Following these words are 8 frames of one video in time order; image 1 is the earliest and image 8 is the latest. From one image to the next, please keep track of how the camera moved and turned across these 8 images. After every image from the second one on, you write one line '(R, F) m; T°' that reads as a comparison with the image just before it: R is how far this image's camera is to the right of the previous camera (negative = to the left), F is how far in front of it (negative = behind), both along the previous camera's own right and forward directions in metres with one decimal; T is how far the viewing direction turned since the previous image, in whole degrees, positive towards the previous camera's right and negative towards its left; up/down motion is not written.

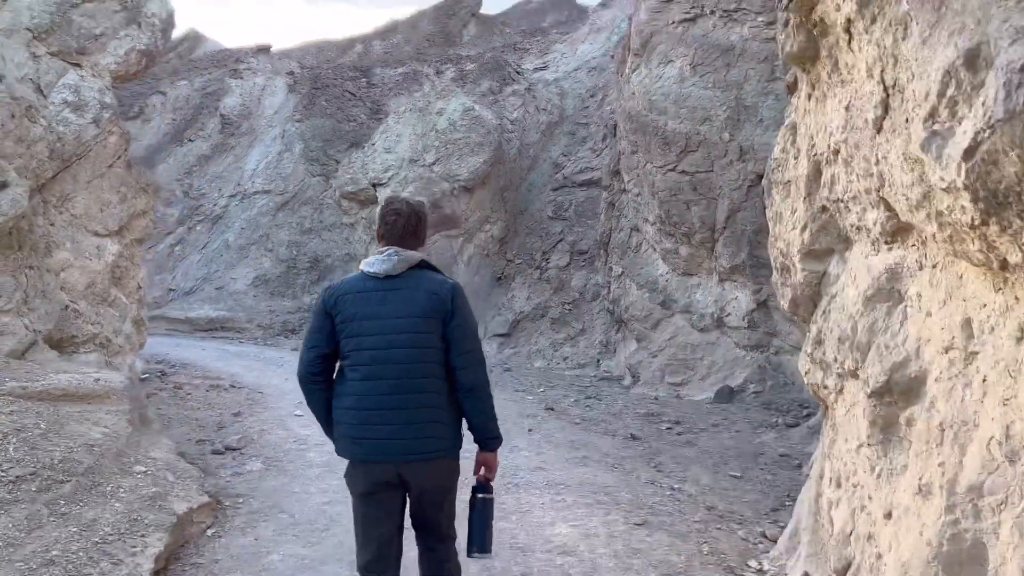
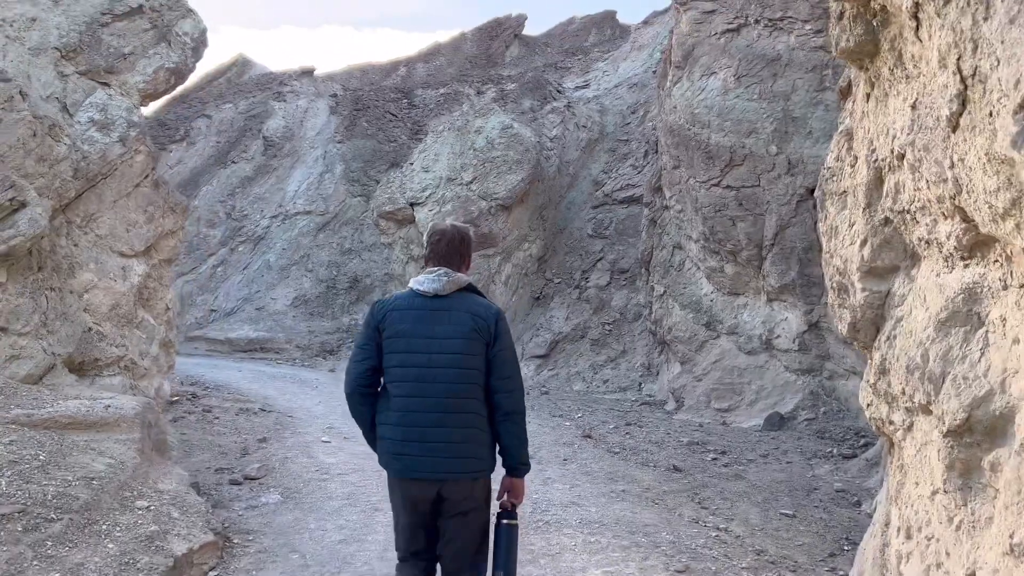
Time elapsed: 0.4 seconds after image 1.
(+0.1, +0.4) m; -3°
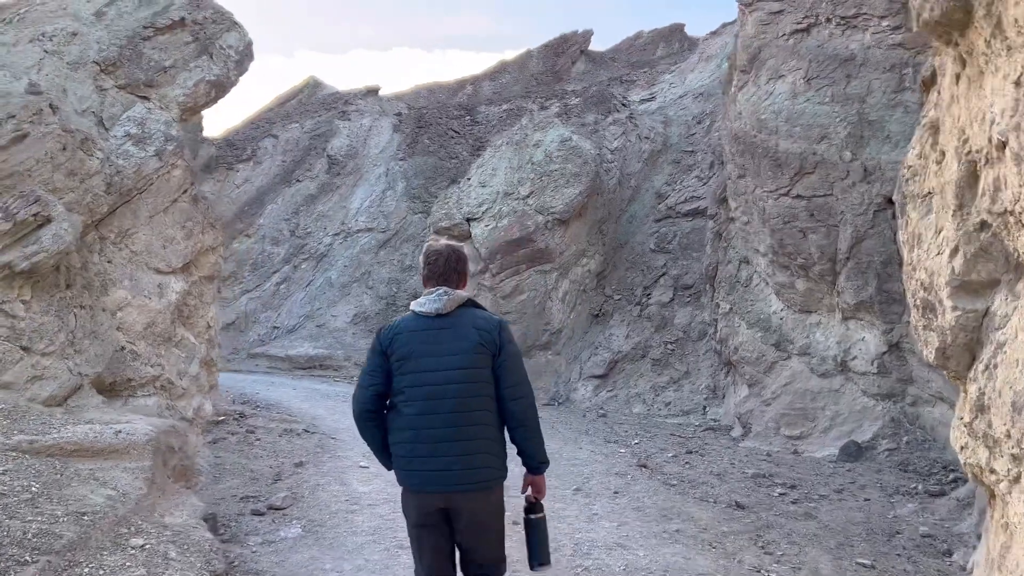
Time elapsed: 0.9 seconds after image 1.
(+0.2, +0.5) m; -5°
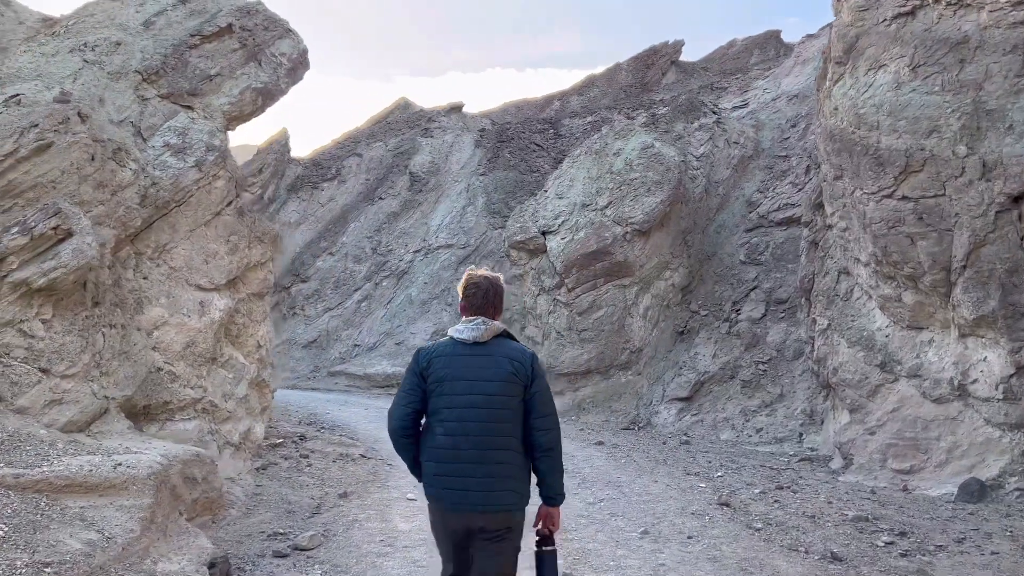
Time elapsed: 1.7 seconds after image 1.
(+0.3, +0.7) m; -7°
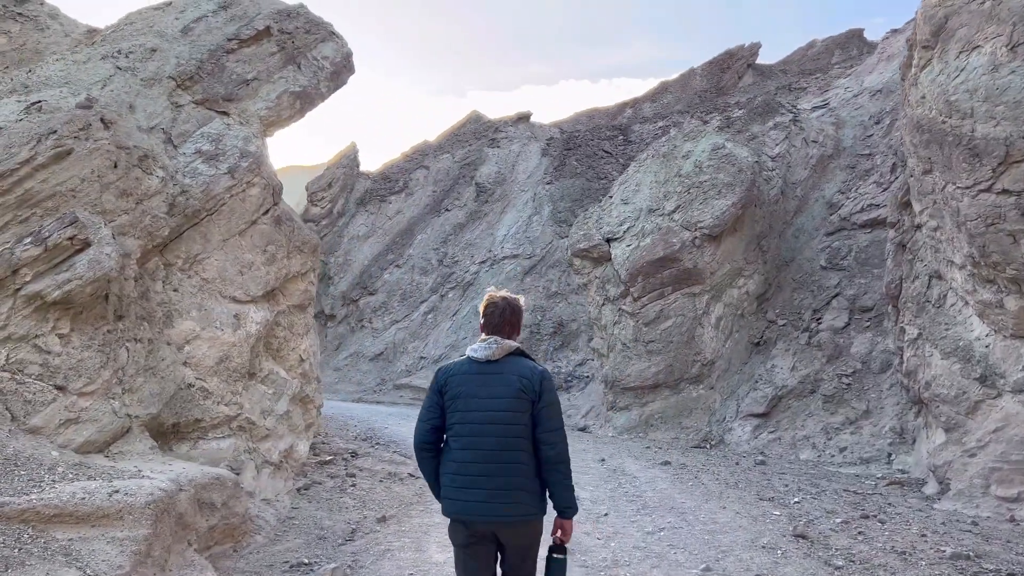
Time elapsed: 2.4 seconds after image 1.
(+0.2, +0.5) m; -5°
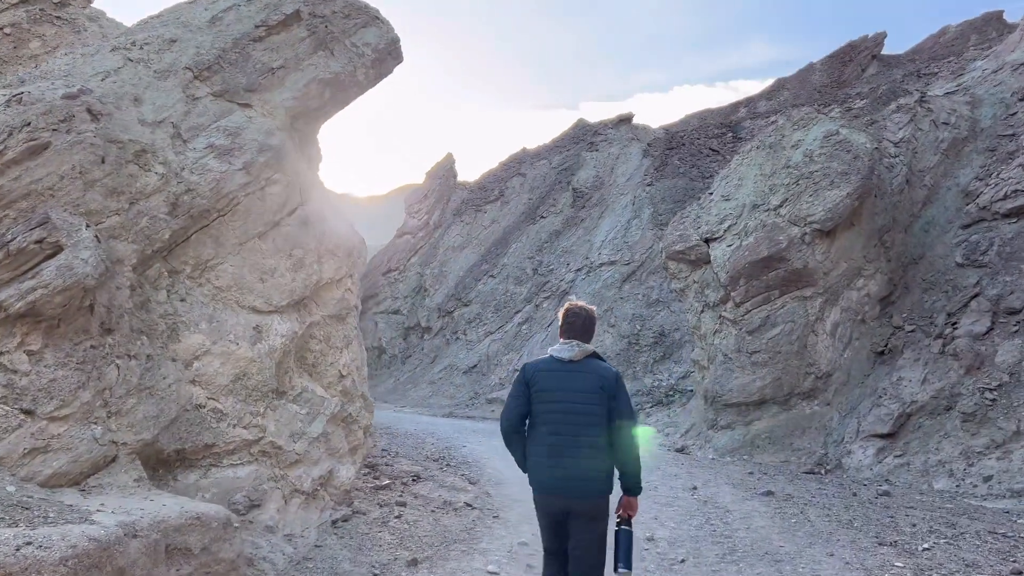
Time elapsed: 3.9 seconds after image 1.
(+0.5, +1.0) m; -8°
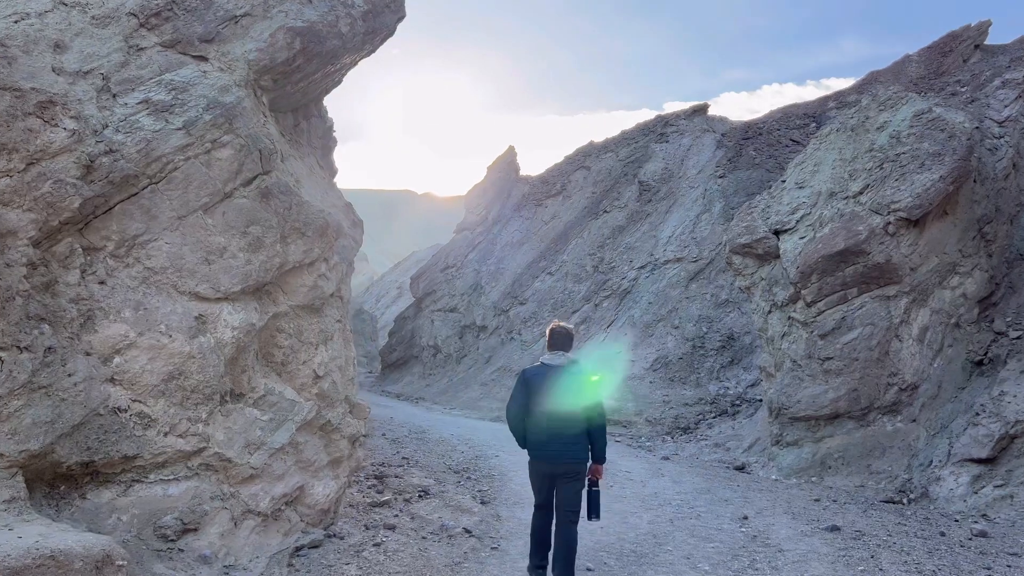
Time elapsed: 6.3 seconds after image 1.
(+0.5, +1.2) m; -6°
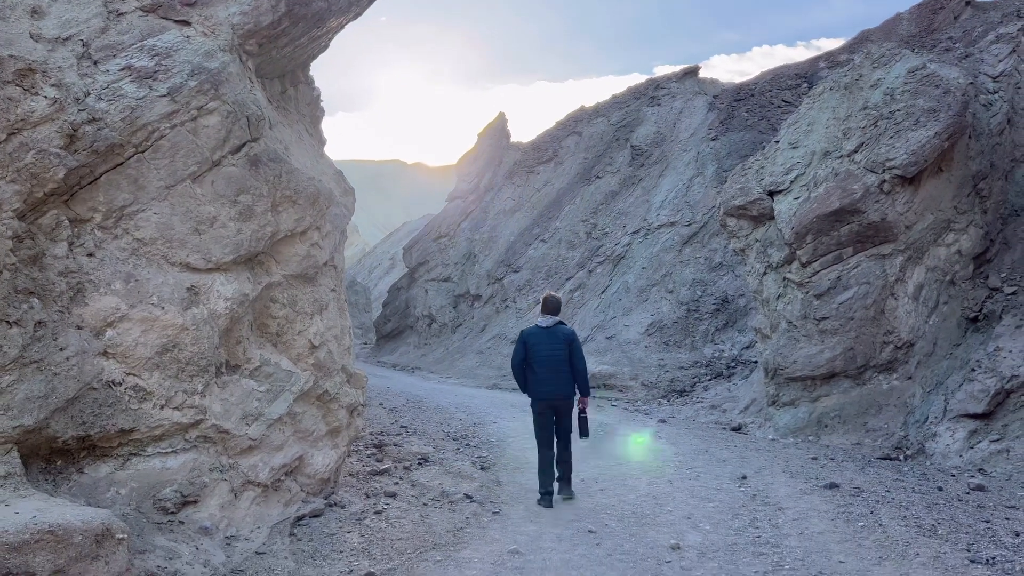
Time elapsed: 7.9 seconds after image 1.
(0.0, +0.1) m; 0°
